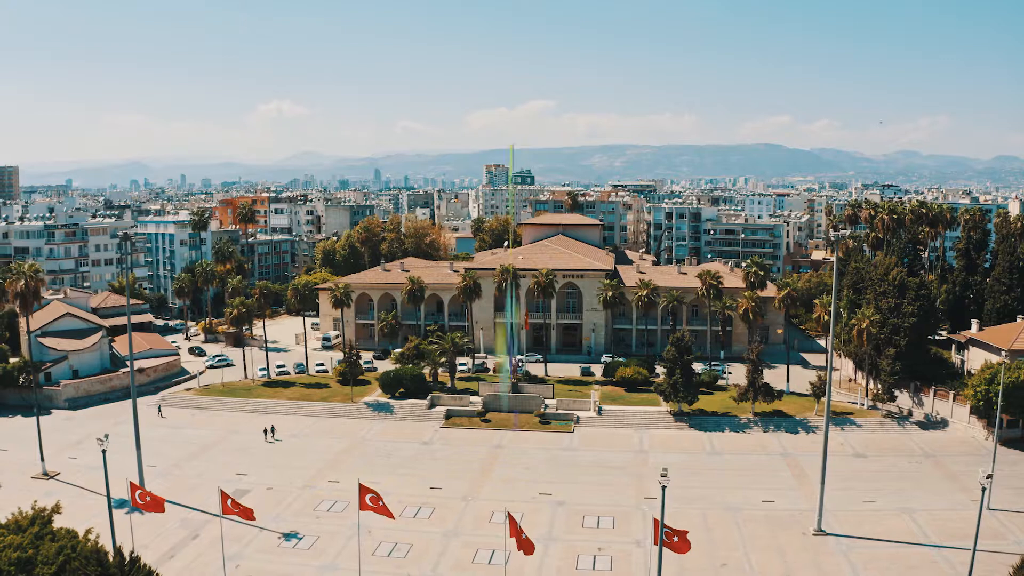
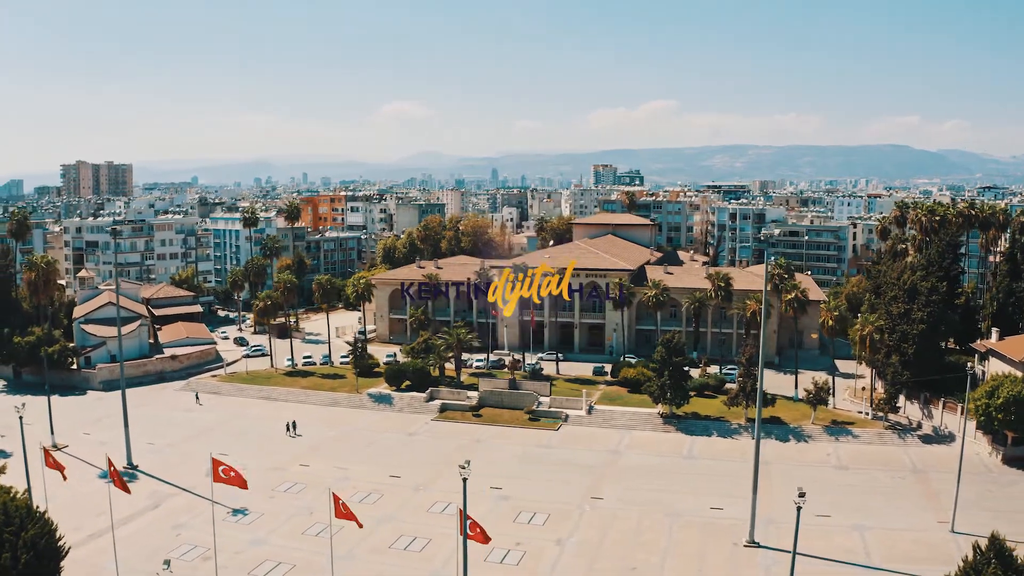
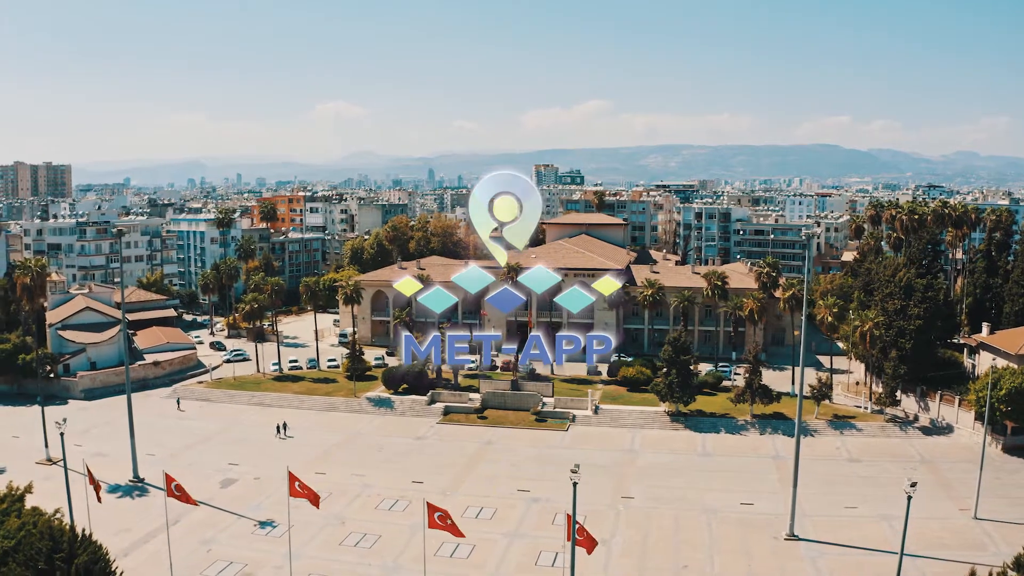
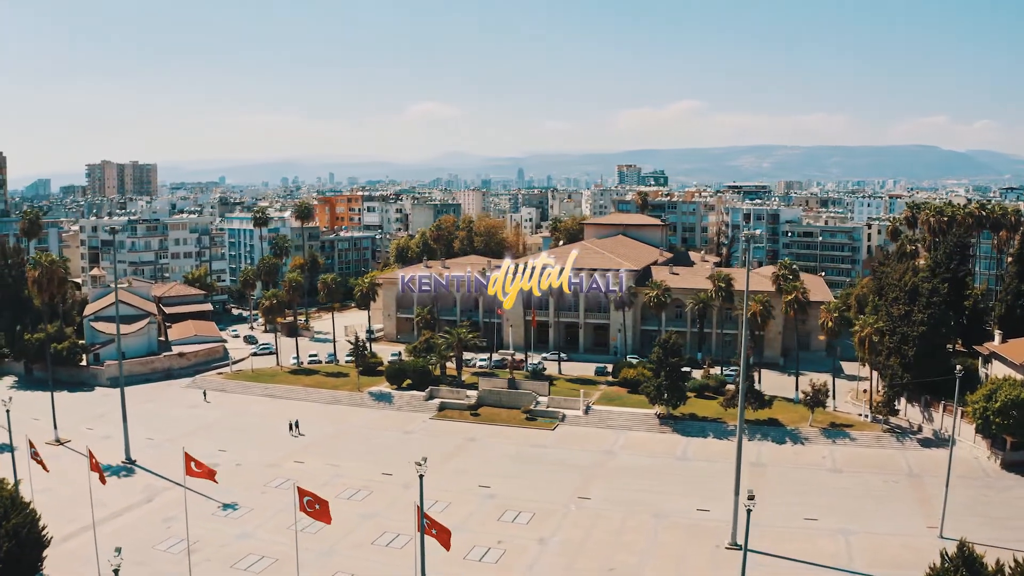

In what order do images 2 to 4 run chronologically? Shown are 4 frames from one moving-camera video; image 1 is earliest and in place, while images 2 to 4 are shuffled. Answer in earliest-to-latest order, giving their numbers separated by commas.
3, 2, 4
